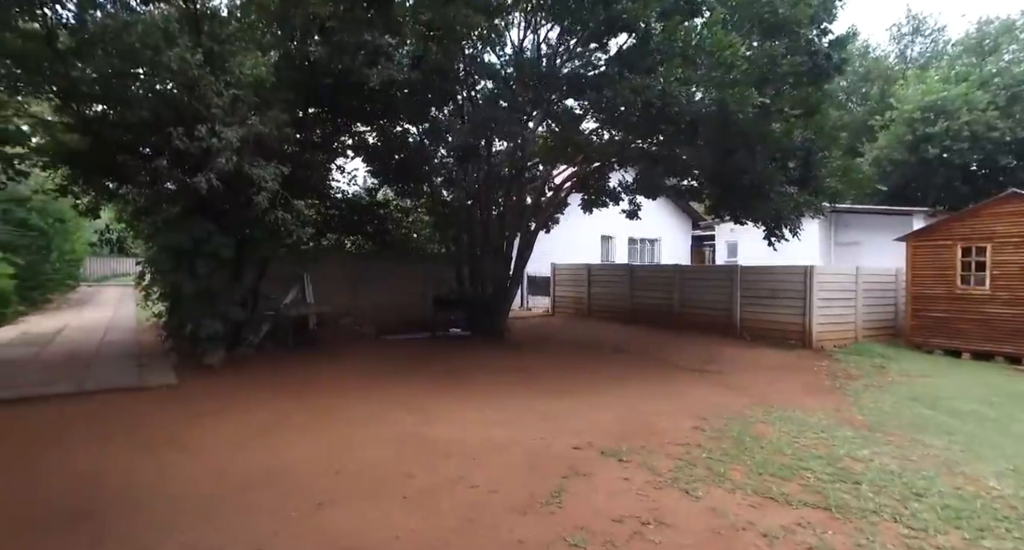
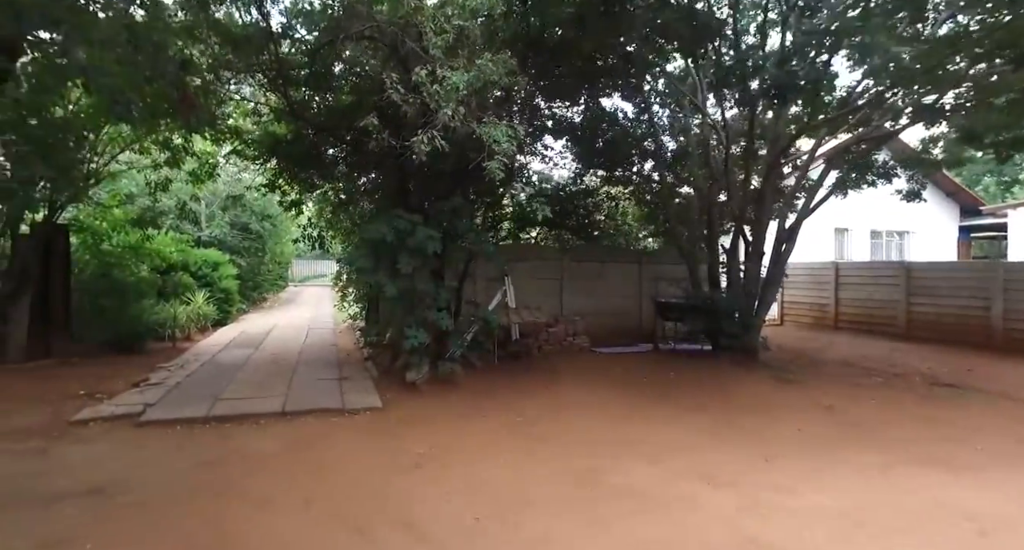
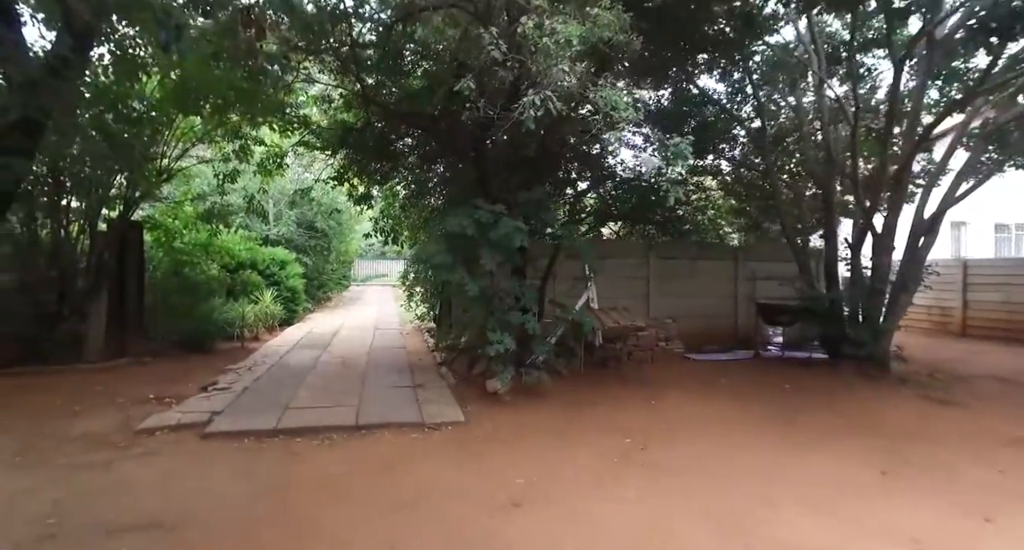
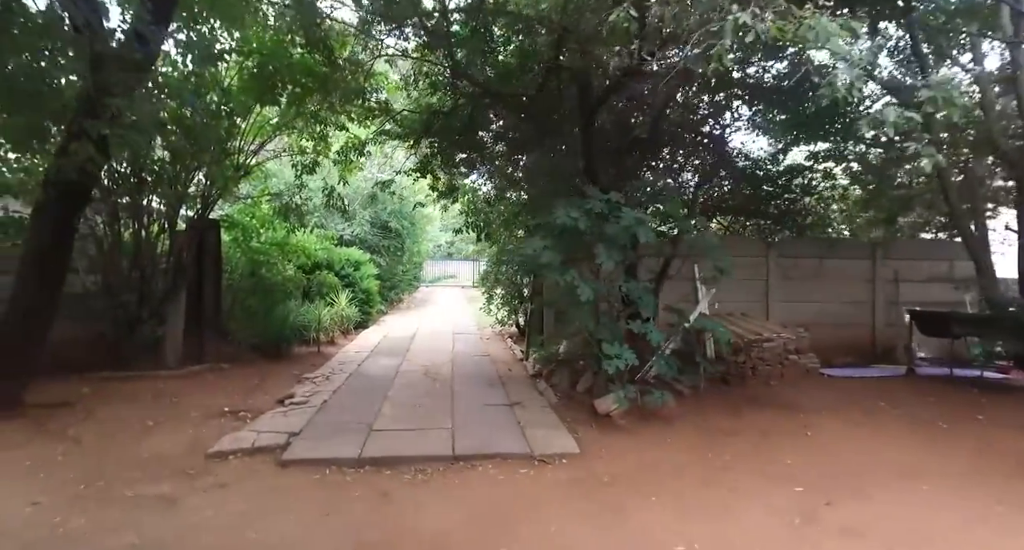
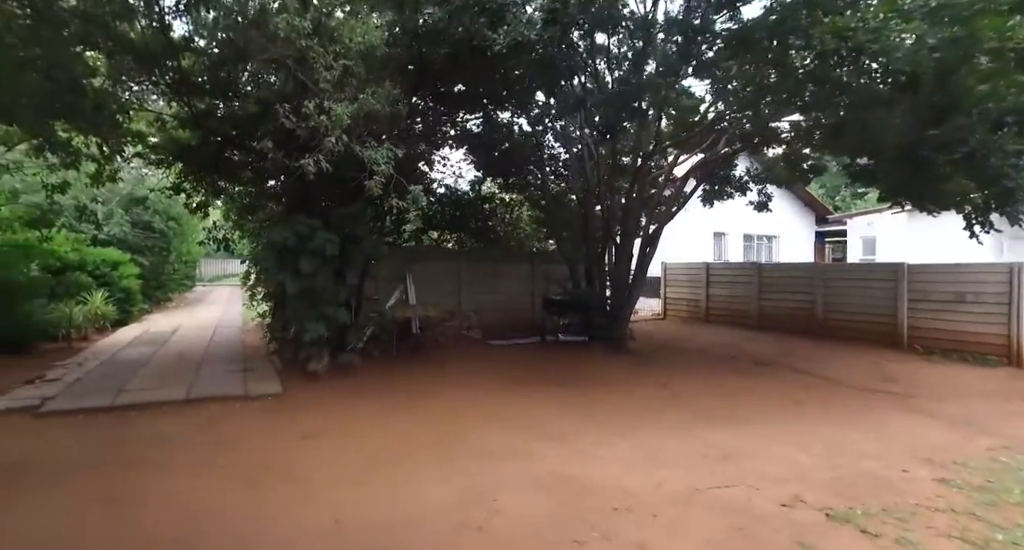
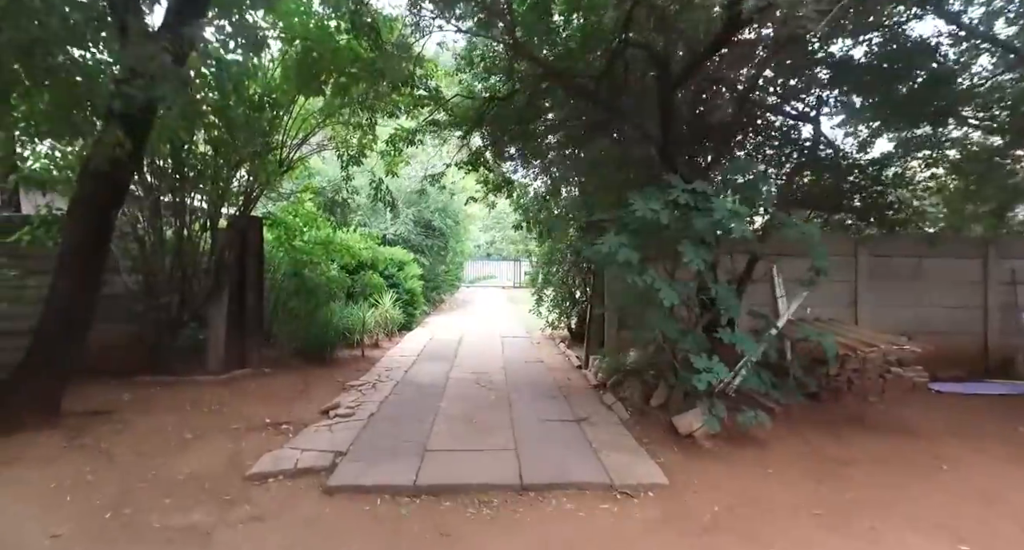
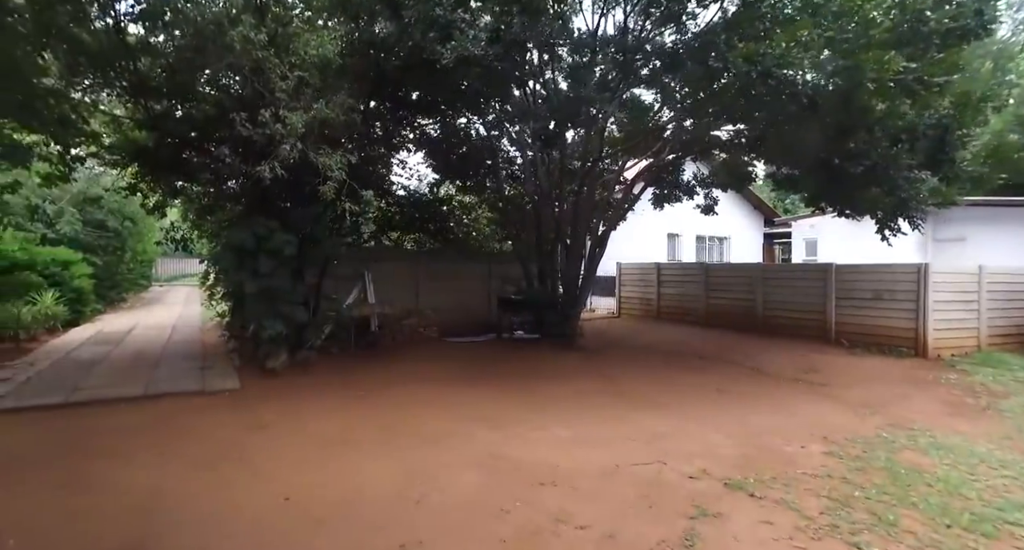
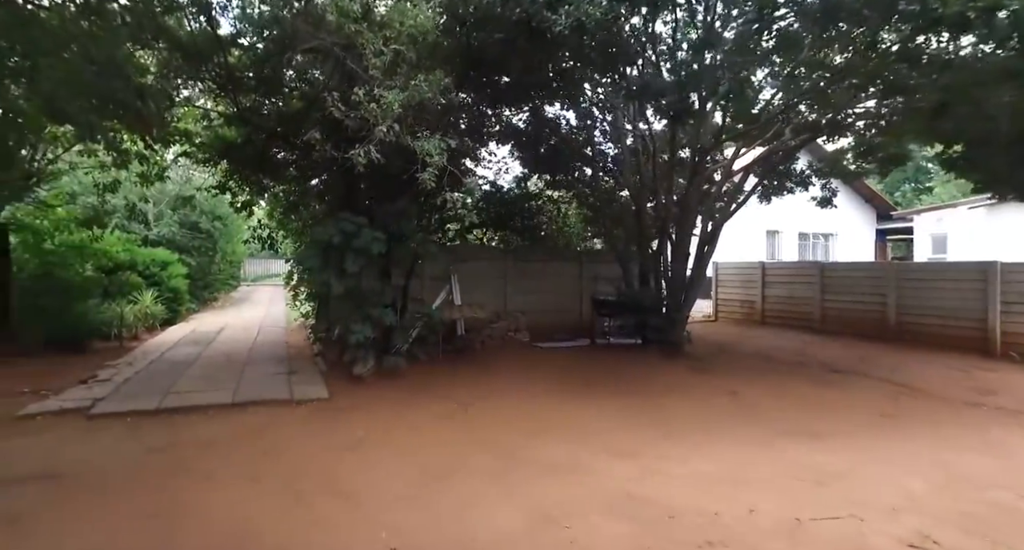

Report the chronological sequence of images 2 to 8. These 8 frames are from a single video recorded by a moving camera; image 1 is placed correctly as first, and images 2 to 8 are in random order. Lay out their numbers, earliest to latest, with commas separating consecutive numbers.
7, 5, 8, 2, 3, 4, 6
